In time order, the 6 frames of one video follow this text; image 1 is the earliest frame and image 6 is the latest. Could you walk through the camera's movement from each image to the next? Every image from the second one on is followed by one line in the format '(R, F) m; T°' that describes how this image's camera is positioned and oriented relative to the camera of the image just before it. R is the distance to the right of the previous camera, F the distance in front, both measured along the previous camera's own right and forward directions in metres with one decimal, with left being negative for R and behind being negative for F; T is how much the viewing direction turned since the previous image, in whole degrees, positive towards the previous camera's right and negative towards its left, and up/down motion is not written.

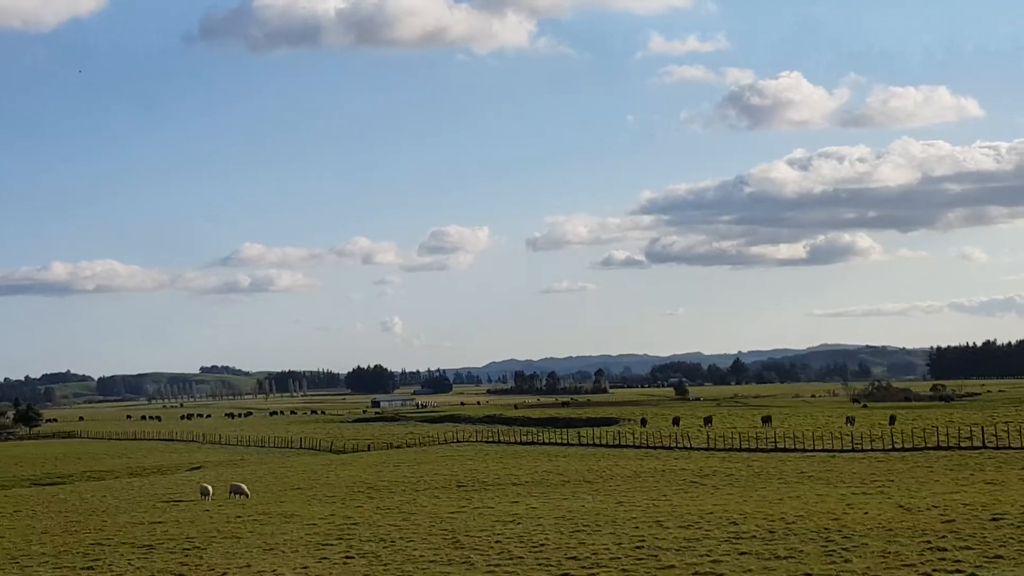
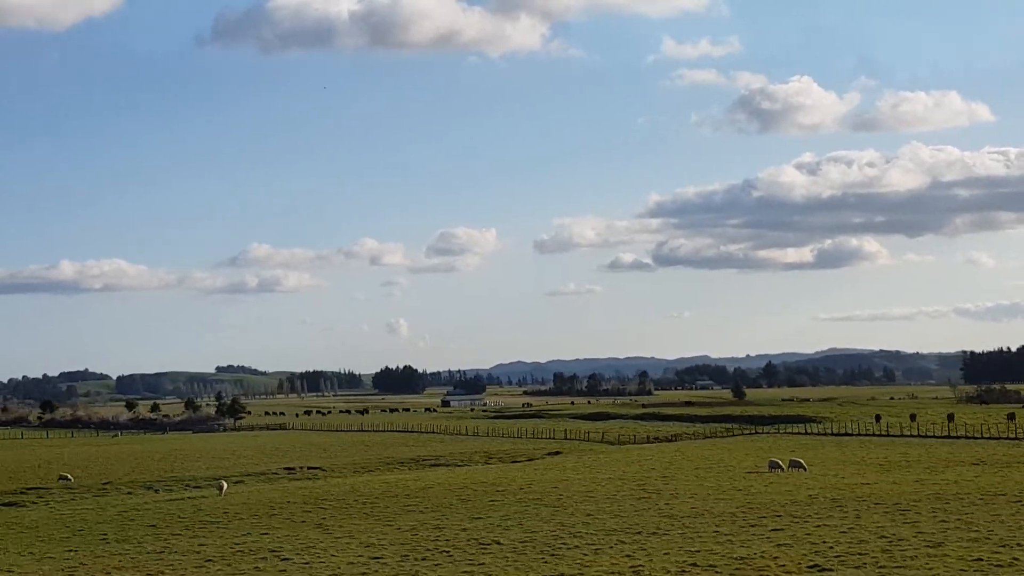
(-19.8, -5.6) m; 0°
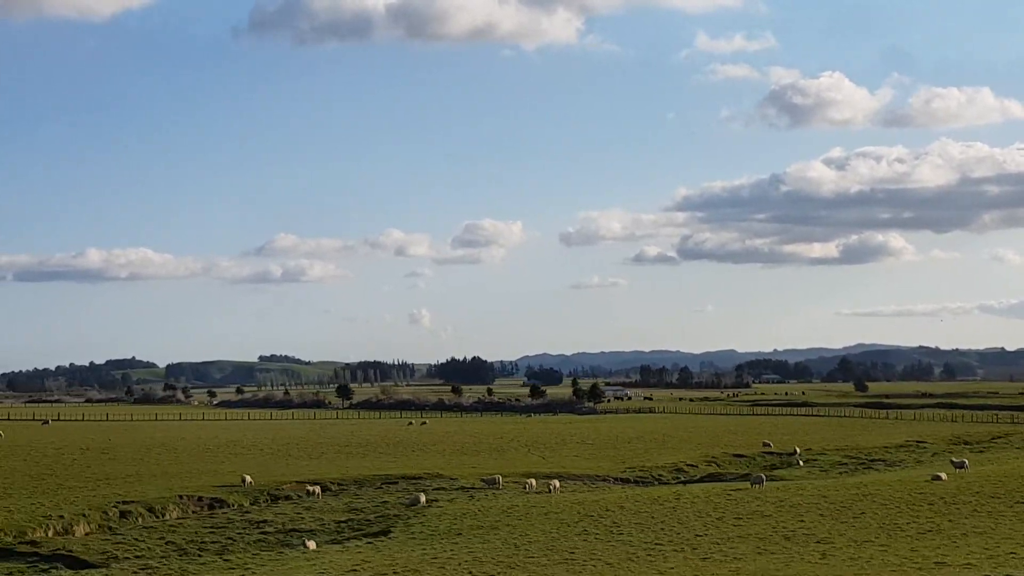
(-39.4, -10.5) m; -1°
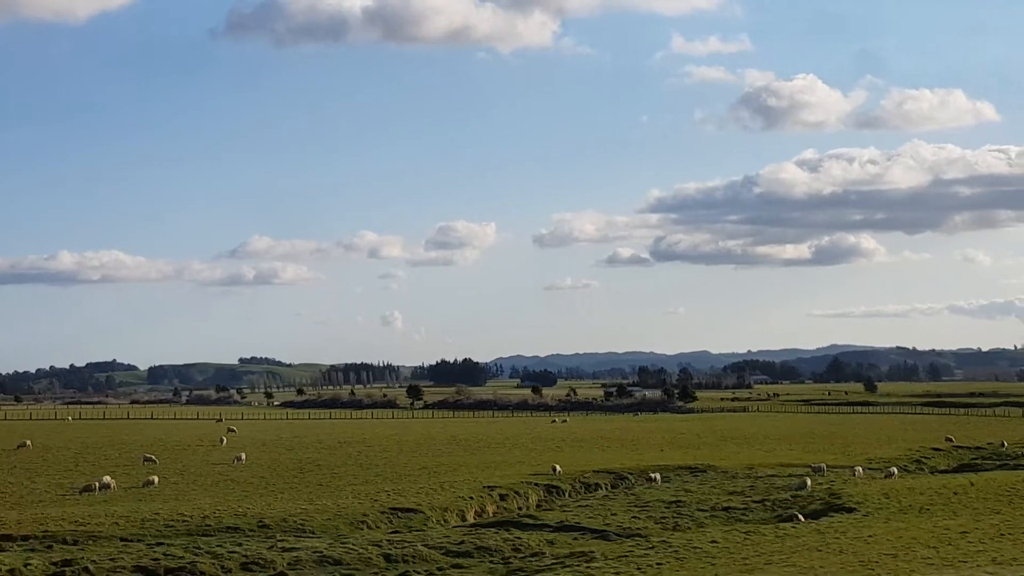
(-15.5, -3.9) m; +2°
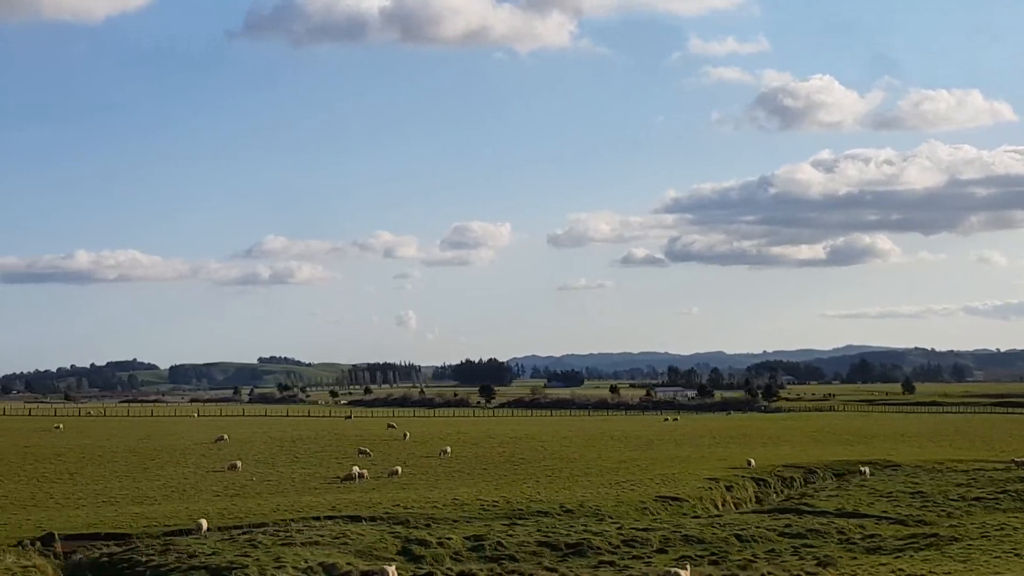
(-9.7, -2.8) m; -1°
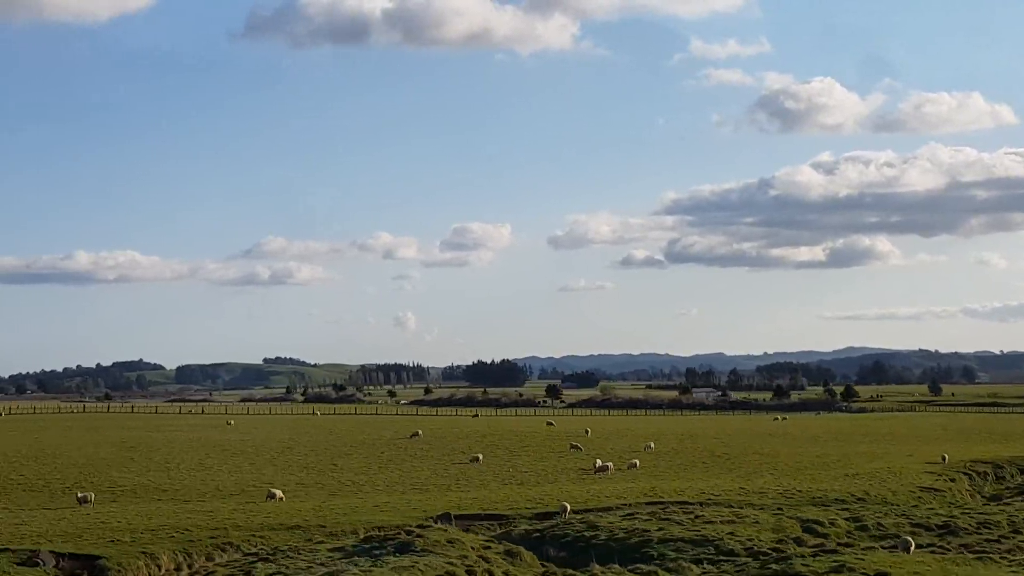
(-11.7, -3.1) m; 0°
